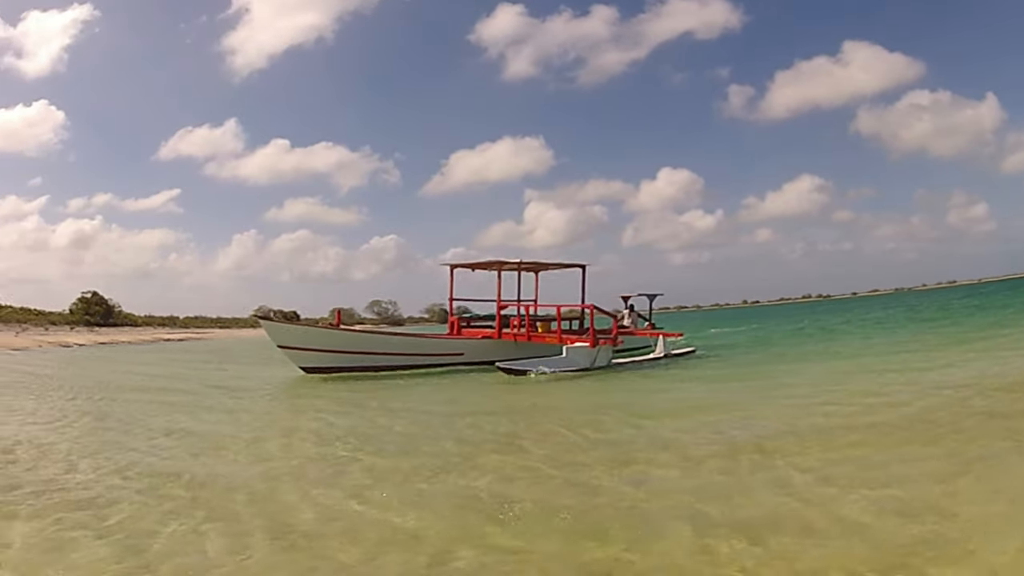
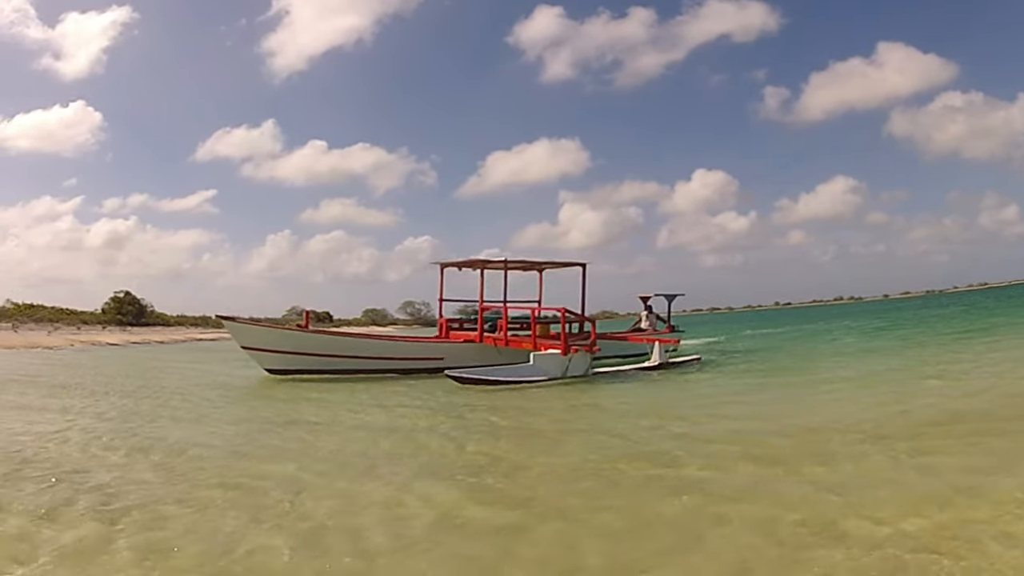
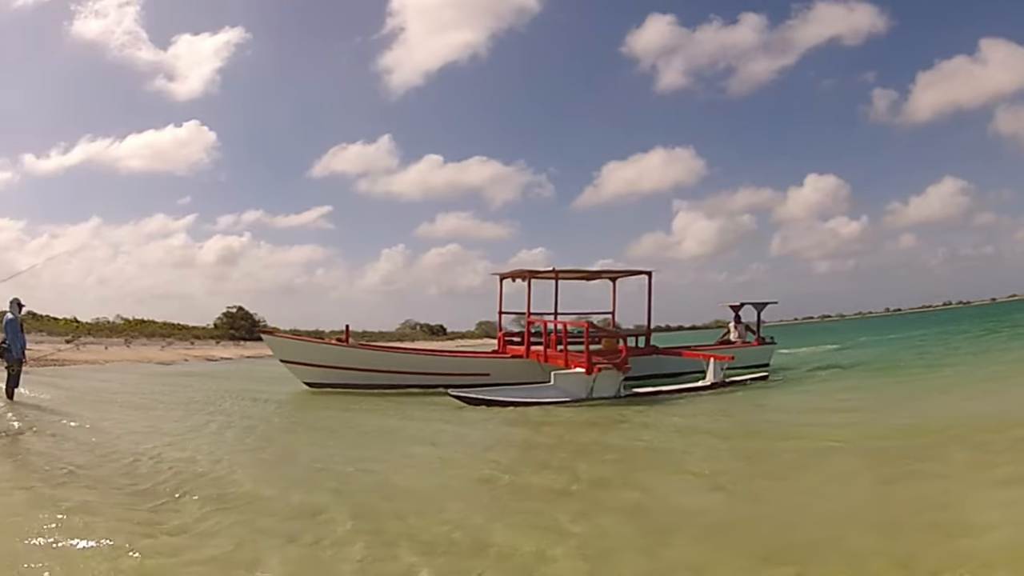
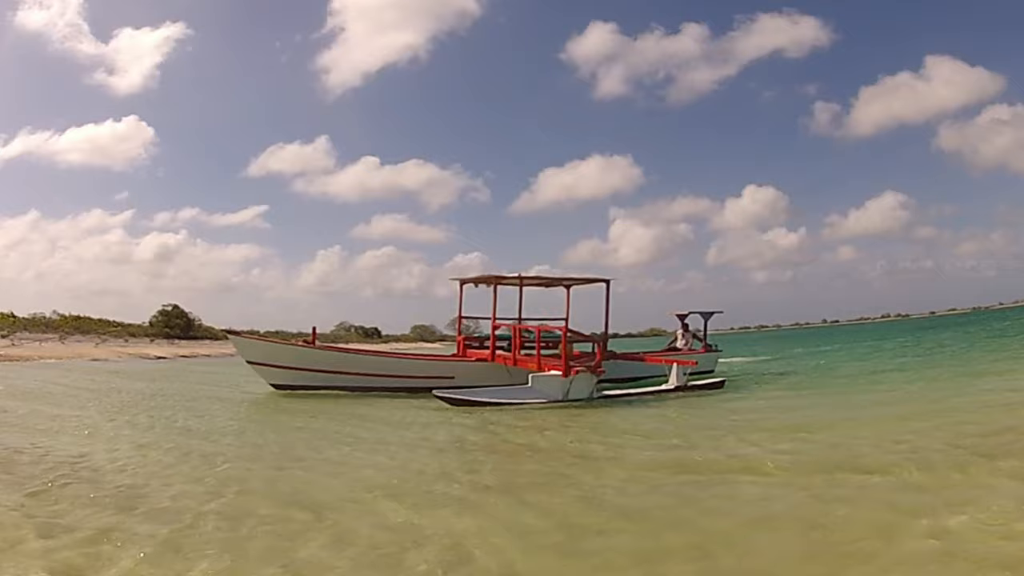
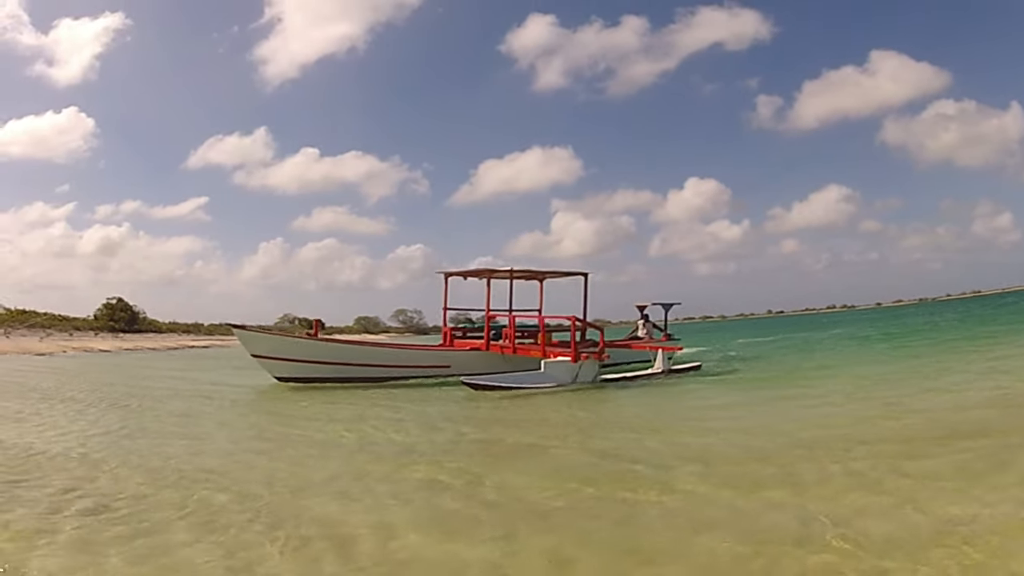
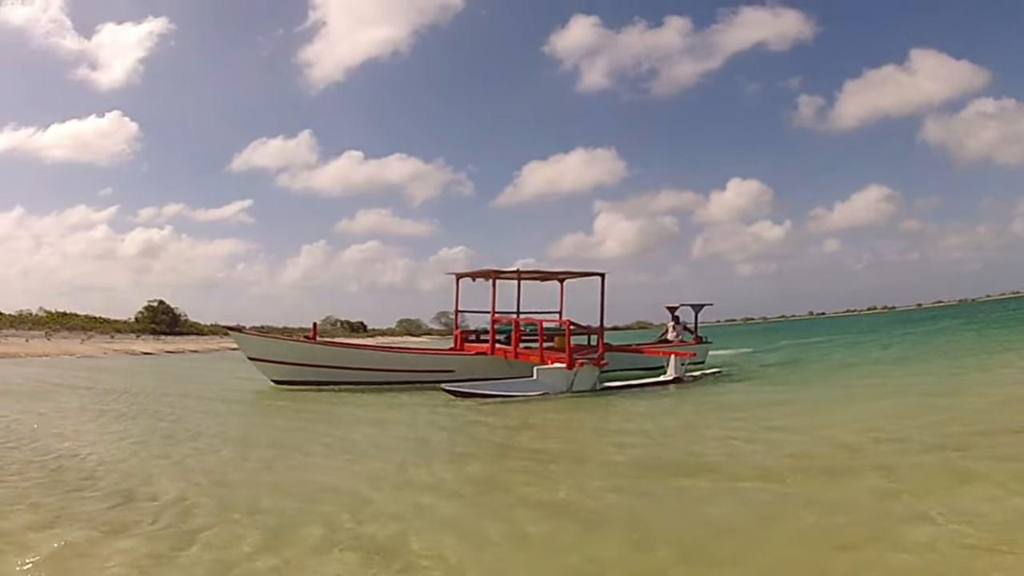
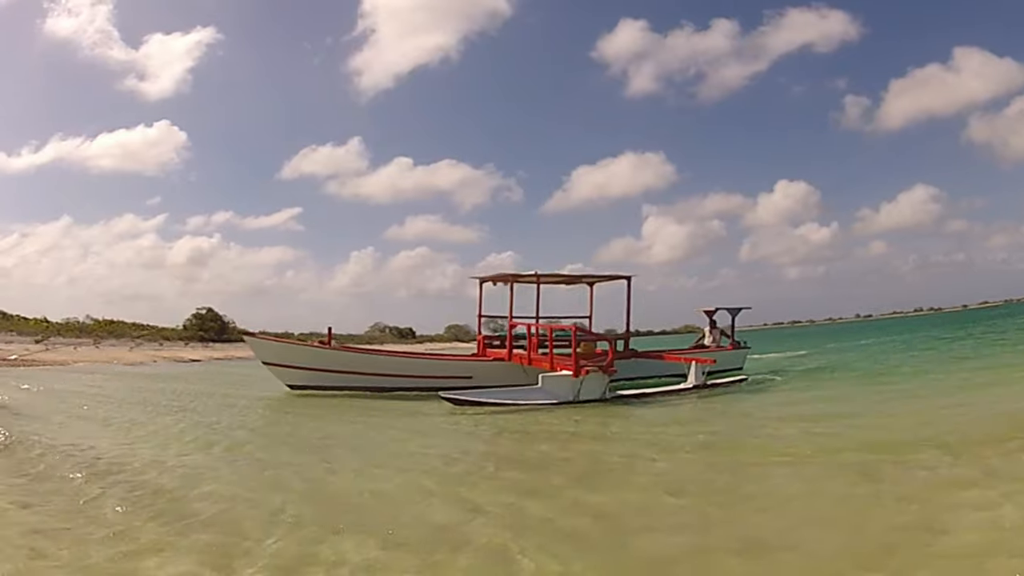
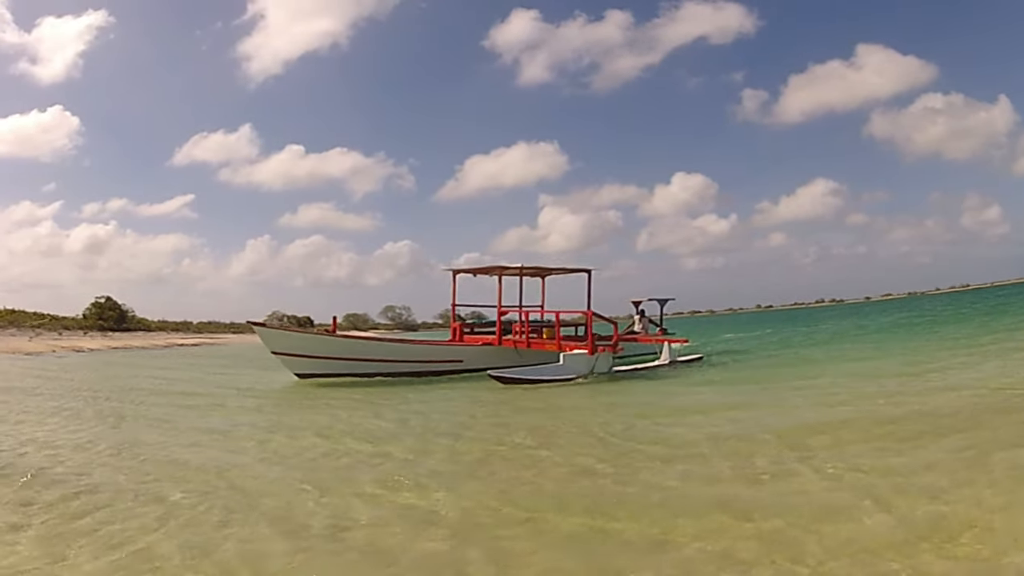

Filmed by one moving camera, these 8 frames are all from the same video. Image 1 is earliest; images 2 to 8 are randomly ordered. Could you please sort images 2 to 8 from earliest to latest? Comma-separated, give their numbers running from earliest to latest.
8, 5, 2, 6, 4, 7, 3
